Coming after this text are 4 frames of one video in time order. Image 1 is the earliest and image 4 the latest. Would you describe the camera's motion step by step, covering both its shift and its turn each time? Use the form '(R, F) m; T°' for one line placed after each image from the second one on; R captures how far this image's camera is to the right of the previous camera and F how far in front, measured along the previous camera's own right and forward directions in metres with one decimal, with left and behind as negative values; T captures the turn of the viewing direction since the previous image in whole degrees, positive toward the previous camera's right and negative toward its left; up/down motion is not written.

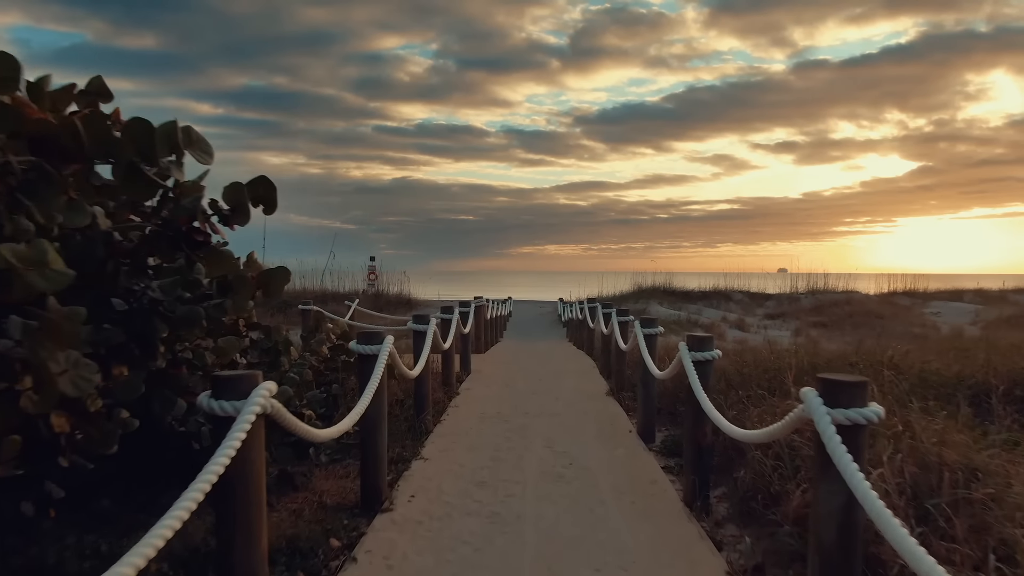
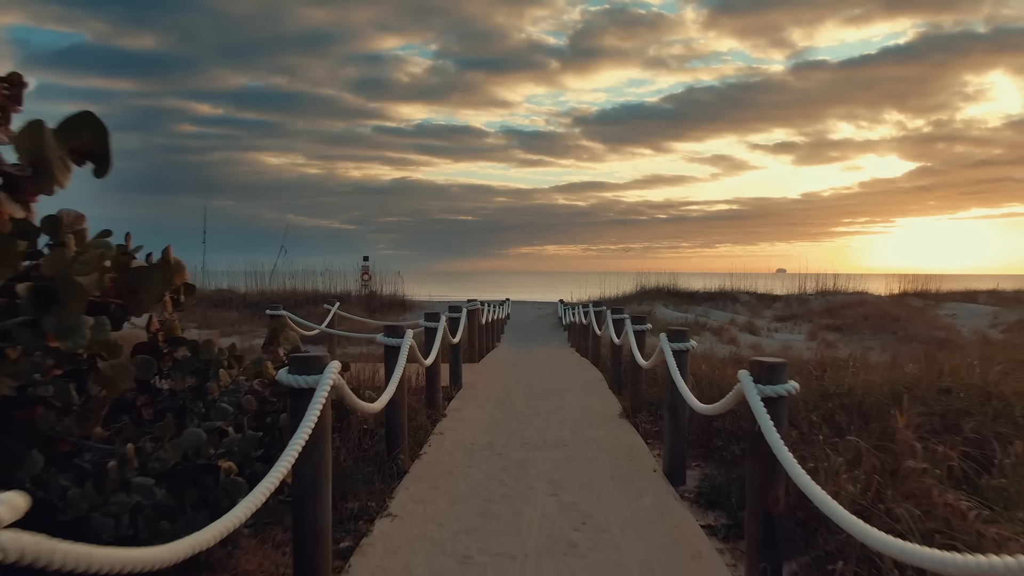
(0.0, +1.2) m; 0°
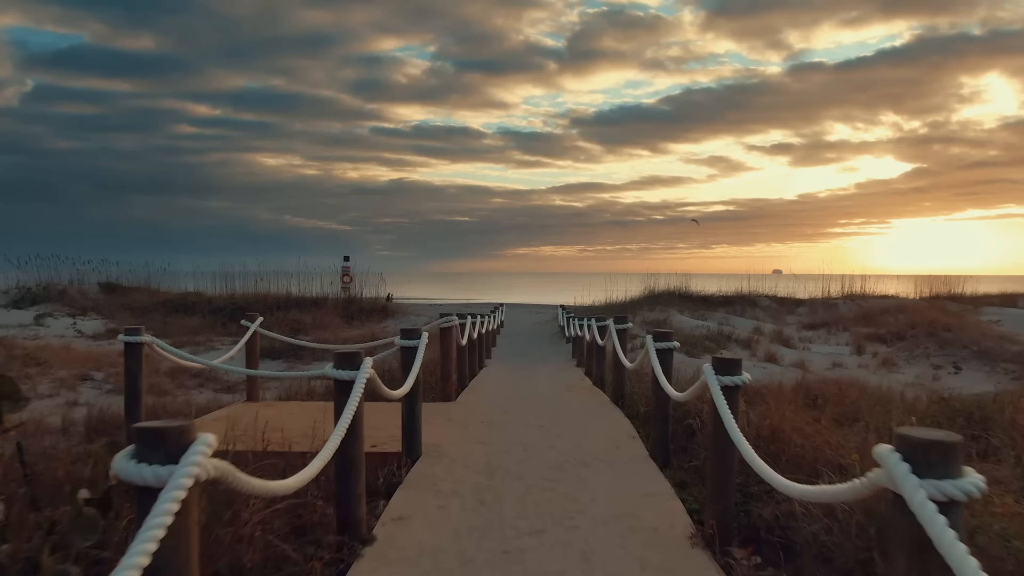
(+0.1, +3.1) m; 0°
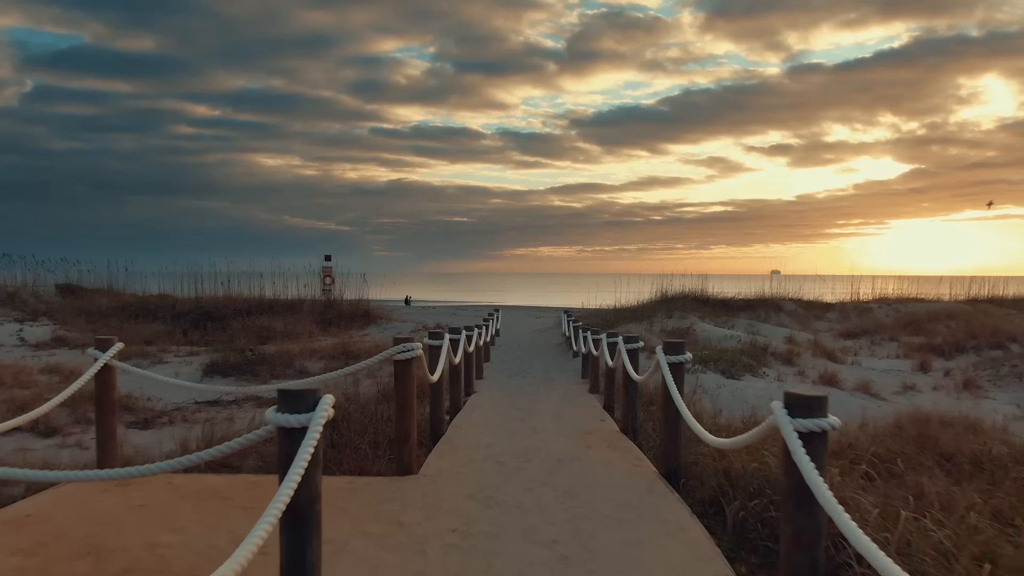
(0.0, +2.8) m; 0°
